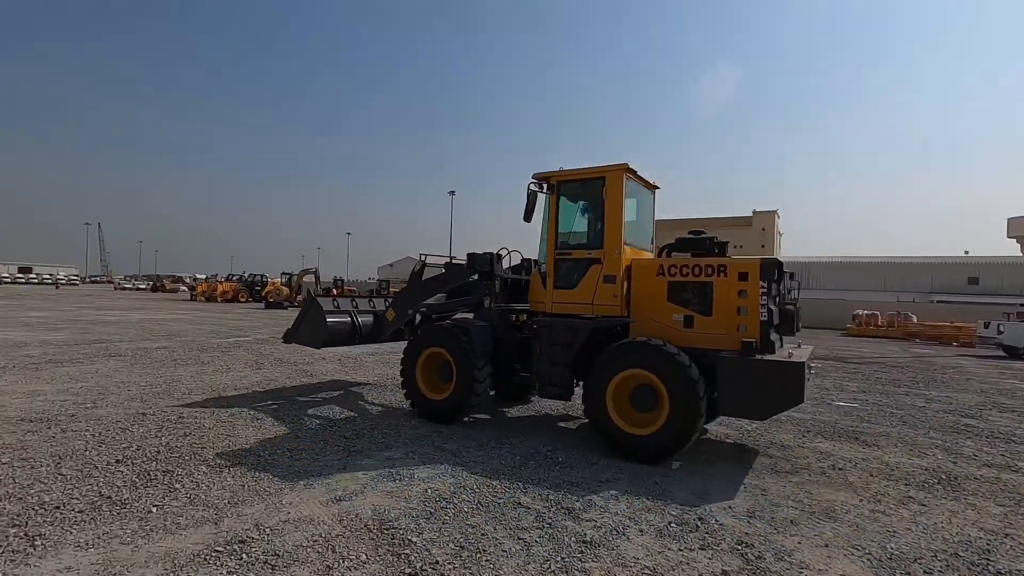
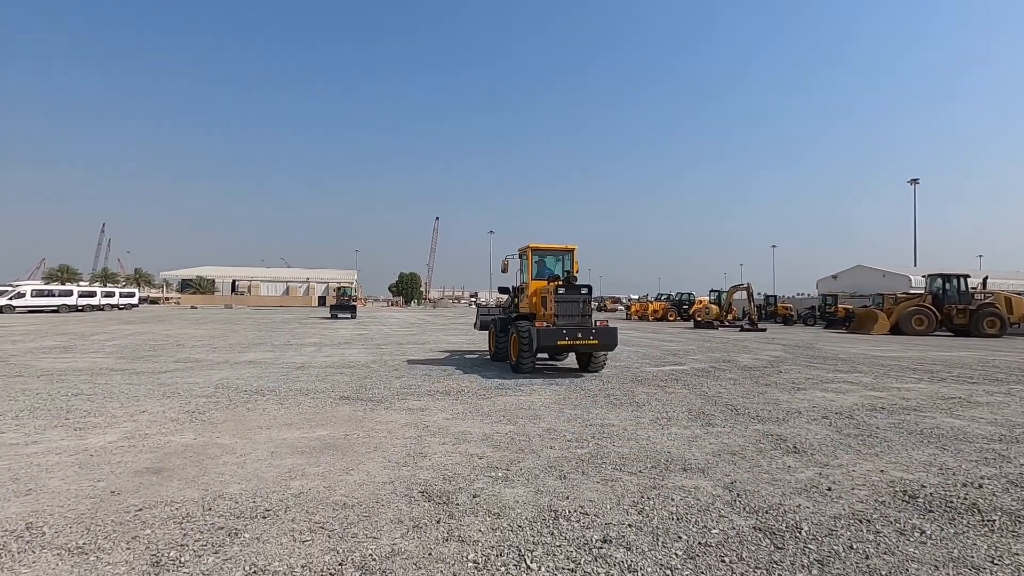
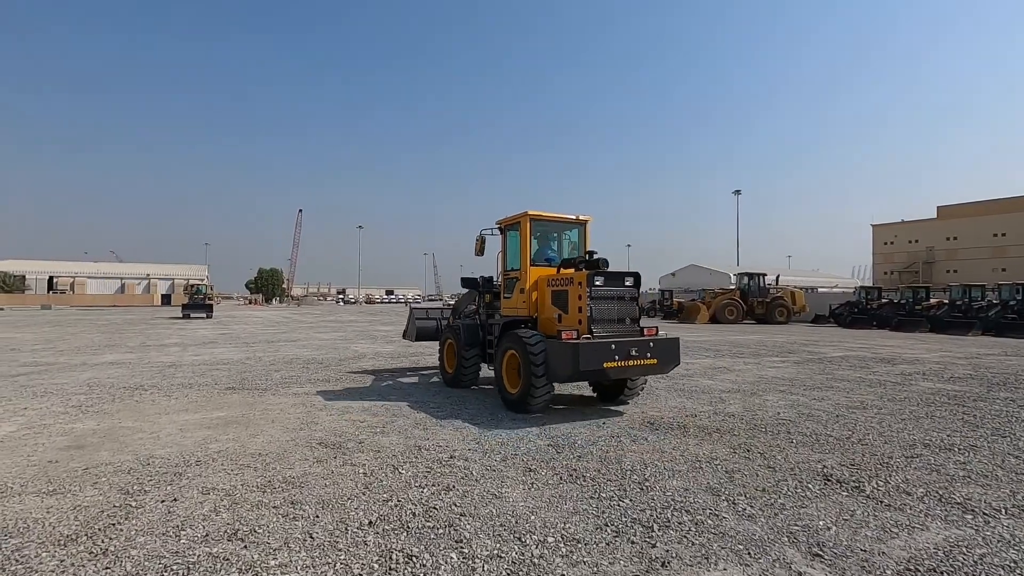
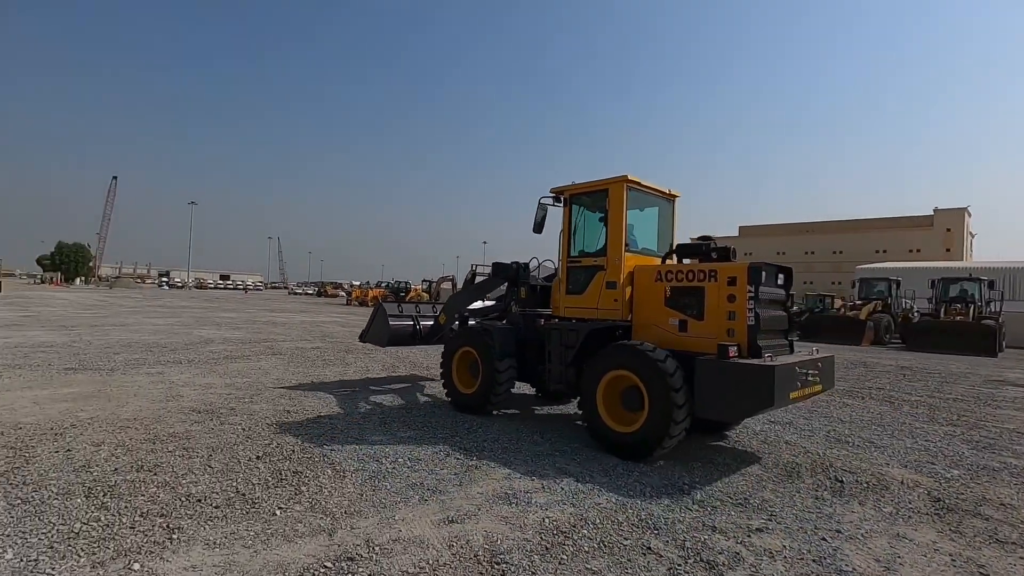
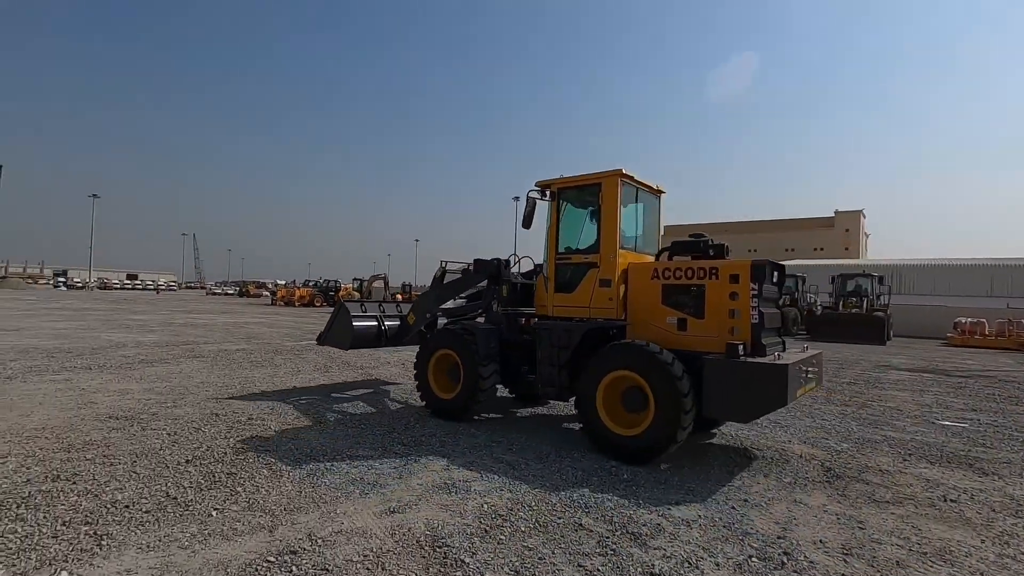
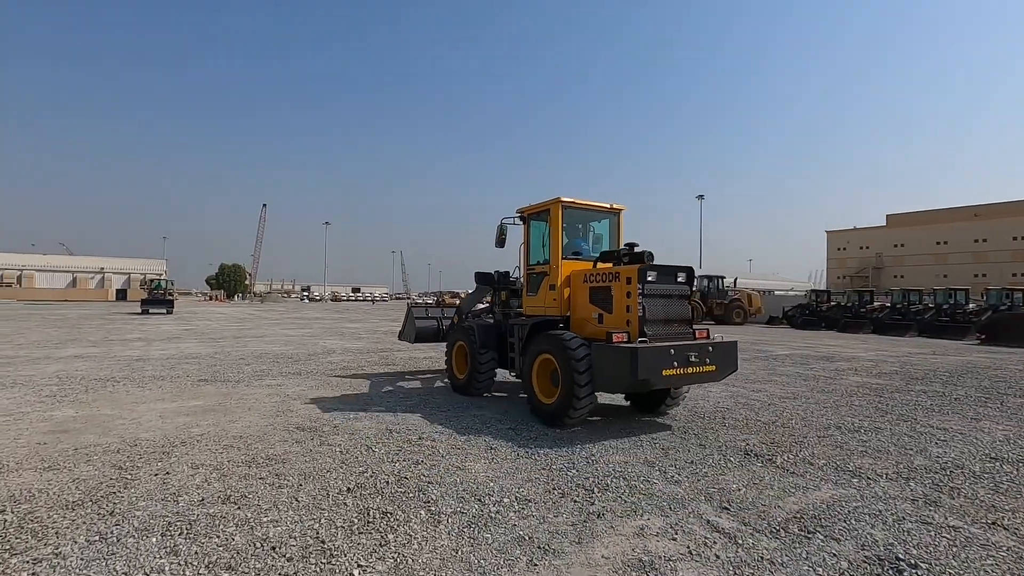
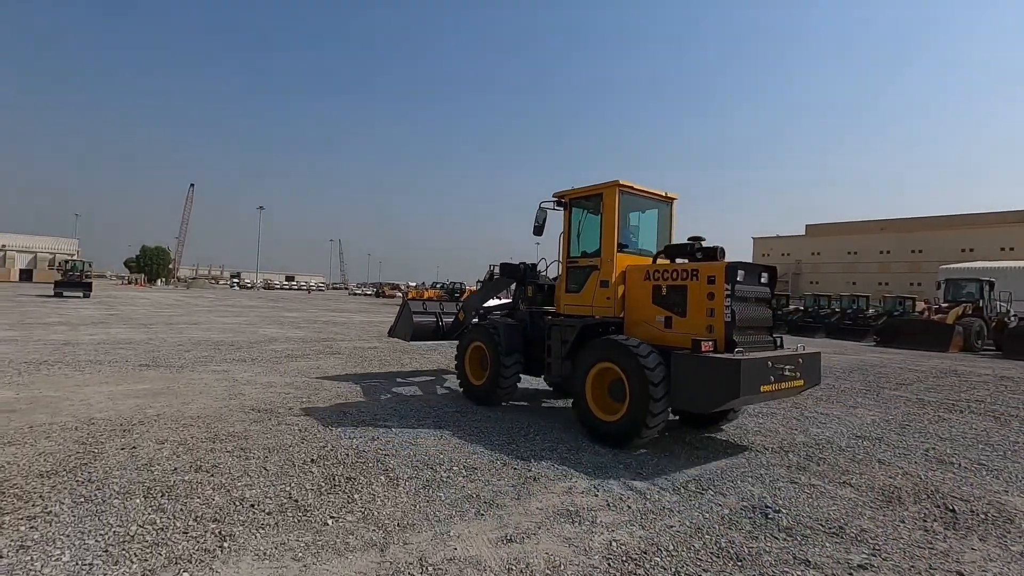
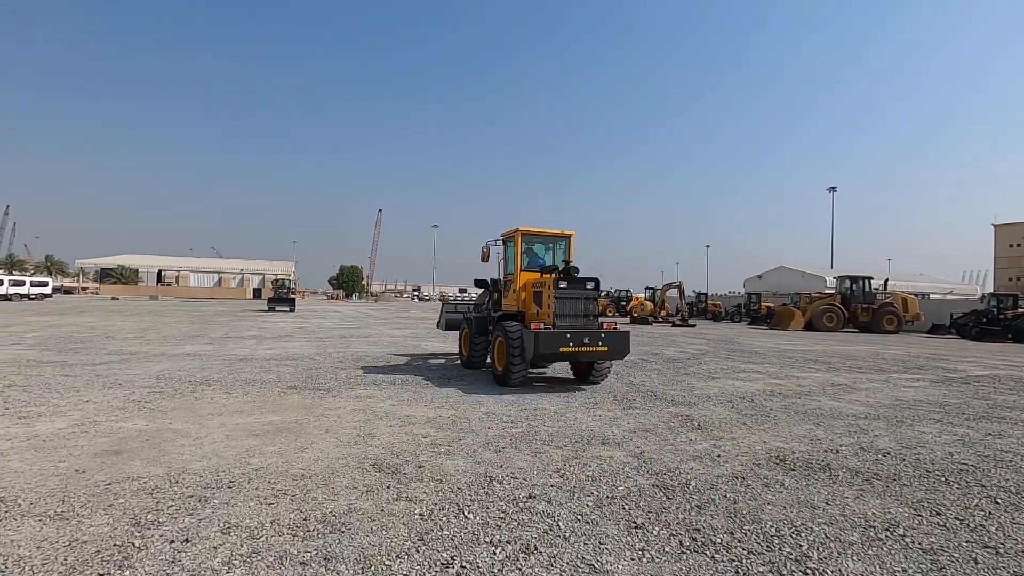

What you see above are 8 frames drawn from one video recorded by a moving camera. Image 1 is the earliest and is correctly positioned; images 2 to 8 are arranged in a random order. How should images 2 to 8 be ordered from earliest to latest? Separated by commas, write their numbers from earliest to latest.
5, 4, 7, 6, 3, 8, 2
